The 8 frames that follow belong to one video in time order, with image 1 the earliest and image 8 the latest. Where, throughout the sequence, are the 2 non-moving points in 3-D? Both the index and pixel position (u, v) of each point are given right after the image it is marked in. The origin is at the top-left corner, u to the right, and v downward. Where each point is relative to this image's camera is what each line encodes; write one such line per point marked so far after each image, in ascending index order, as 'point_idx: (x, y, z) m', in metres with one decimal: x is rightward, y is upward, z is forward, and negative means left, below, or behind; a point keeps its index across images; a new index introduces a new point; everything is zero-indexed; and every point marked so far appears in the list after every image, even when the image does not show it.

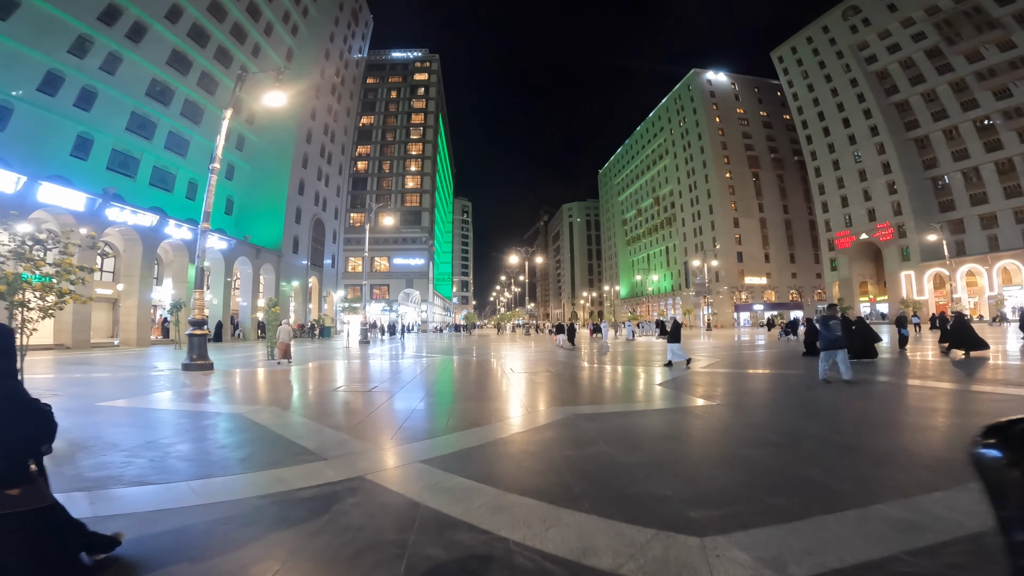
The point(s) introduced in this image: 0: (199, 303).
0: (-9.3, -0.4, +12.7) m
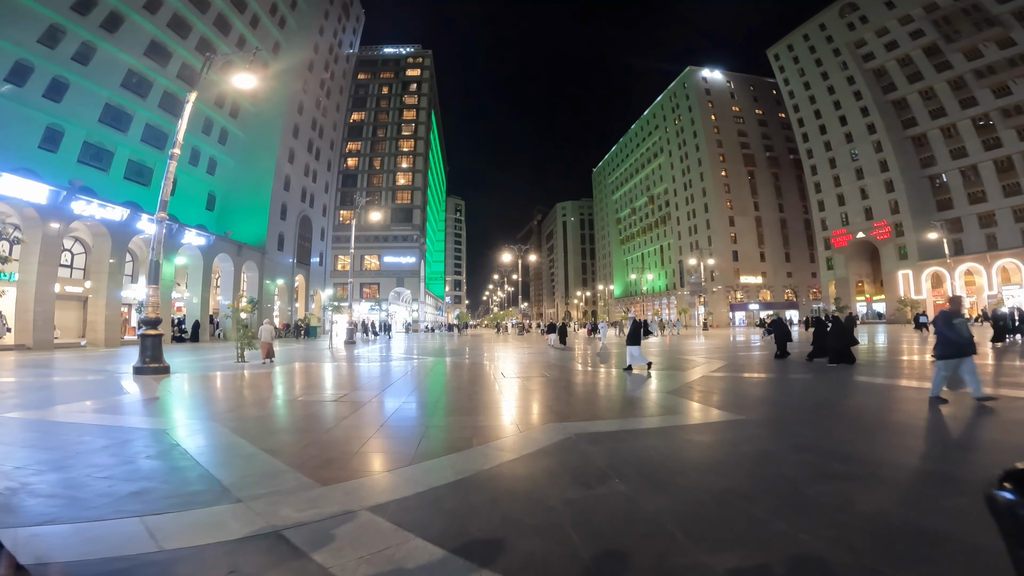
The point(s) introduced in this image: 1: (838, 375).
0: (-9.5, -0.3, +11.6) m
1: (+8.8, -2.4, +12.0) m
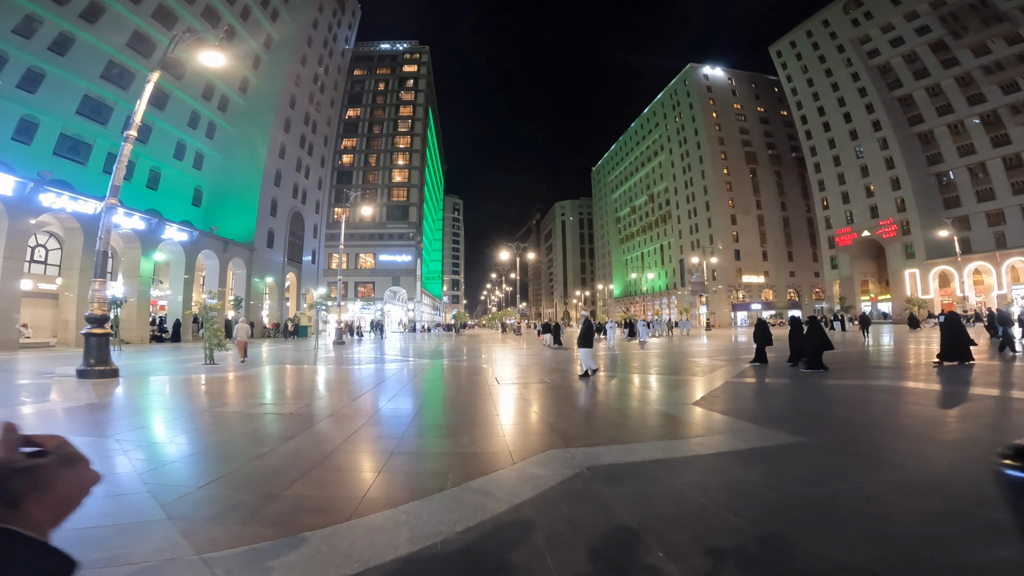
0: (-9.6, -0.2, +10.3) m
1: (+8.7, -2.3, +10.9) m
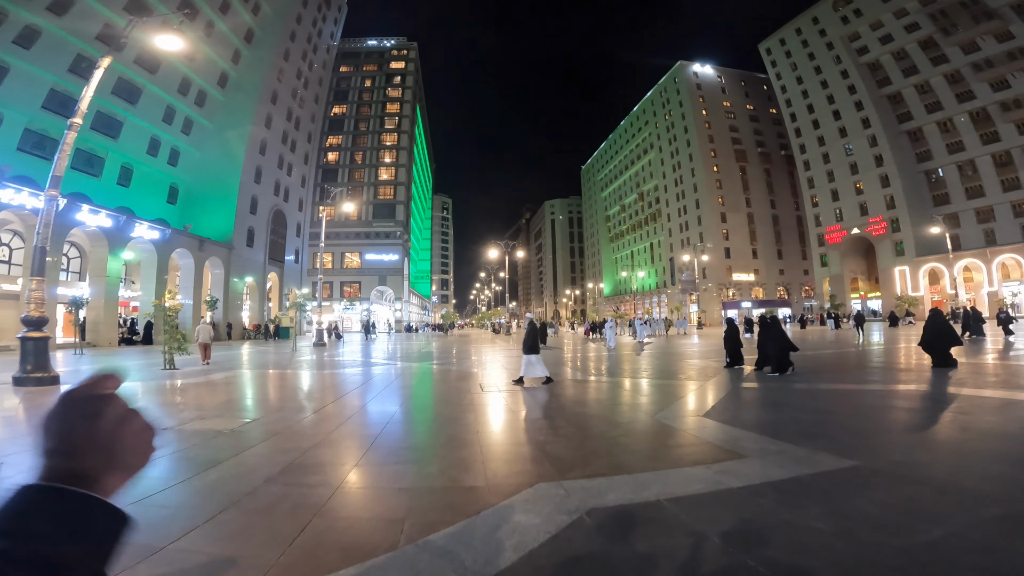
0: (-9.9, -0.2, +9.3) m
1: (+8.4, -2.2, +10.3) m
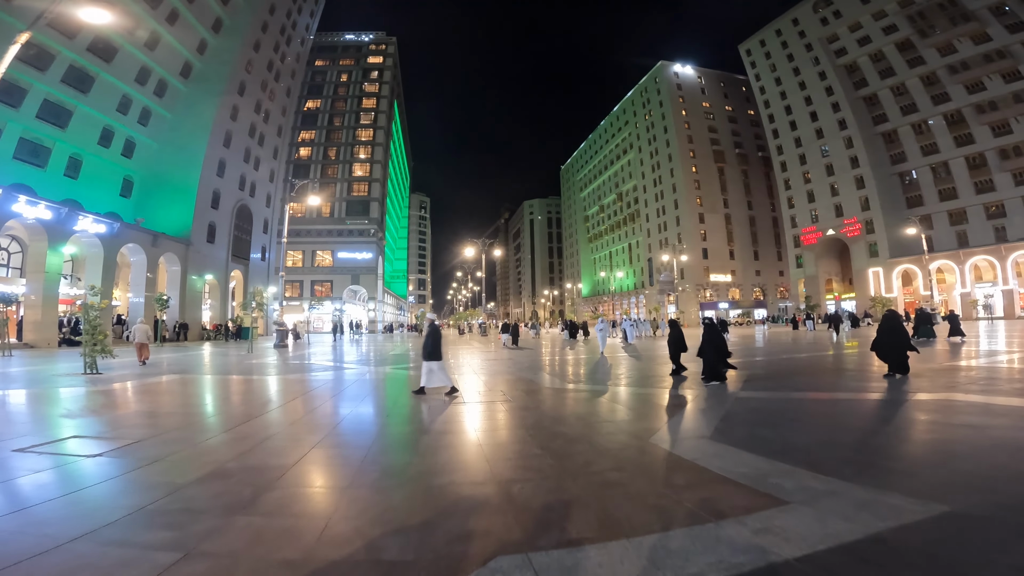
0: (-10.4, -0.1, +7.9) m
1: (+7.8, -2.1, +9.7) m
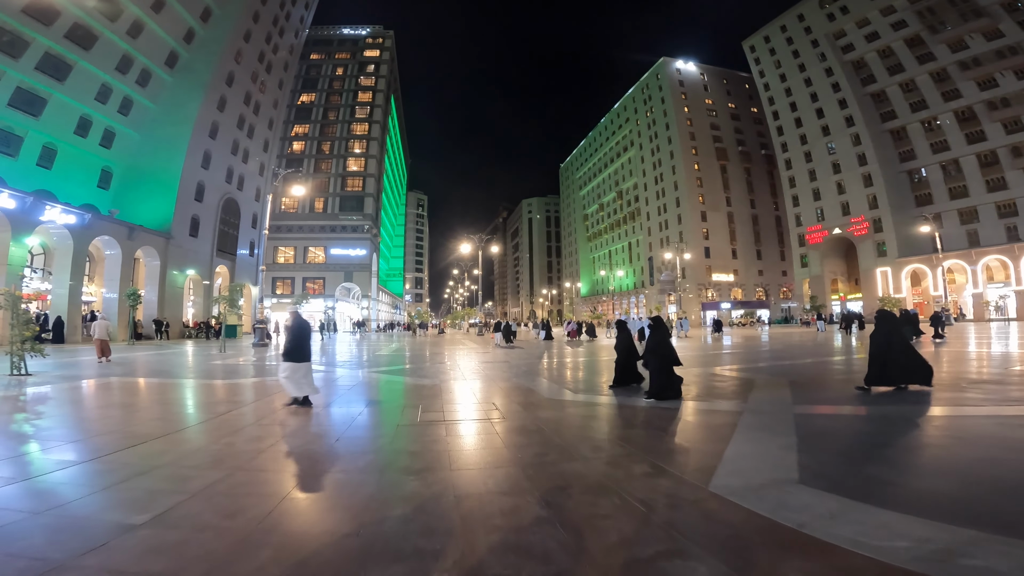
0: (-10.5, +0.1, +6.4) m
1: (+7.8, -2.0, +8.3) m
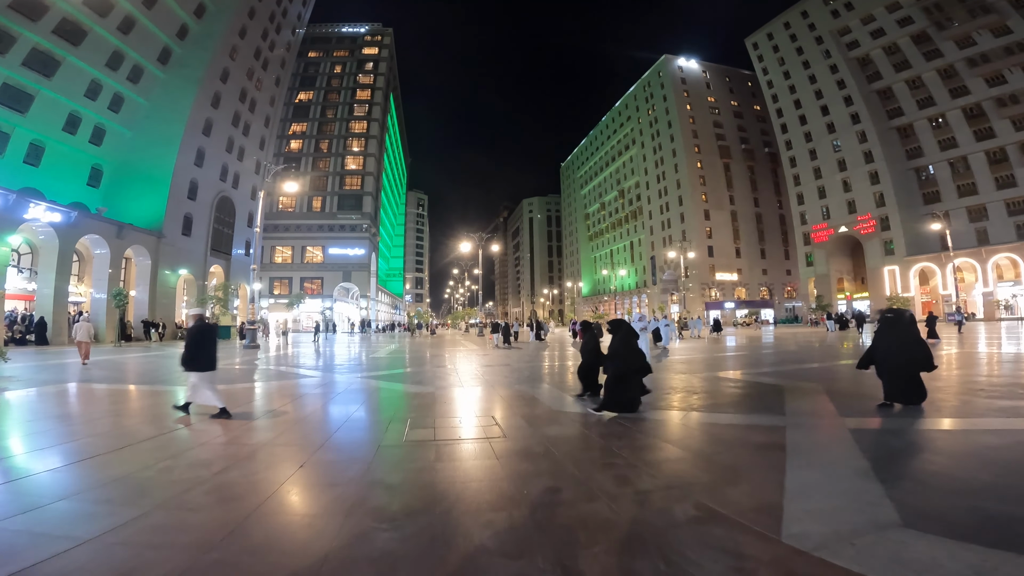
0: (-10.5, +0.1, +5.7) m
1: (+7.8, -2.0, +7.6) m
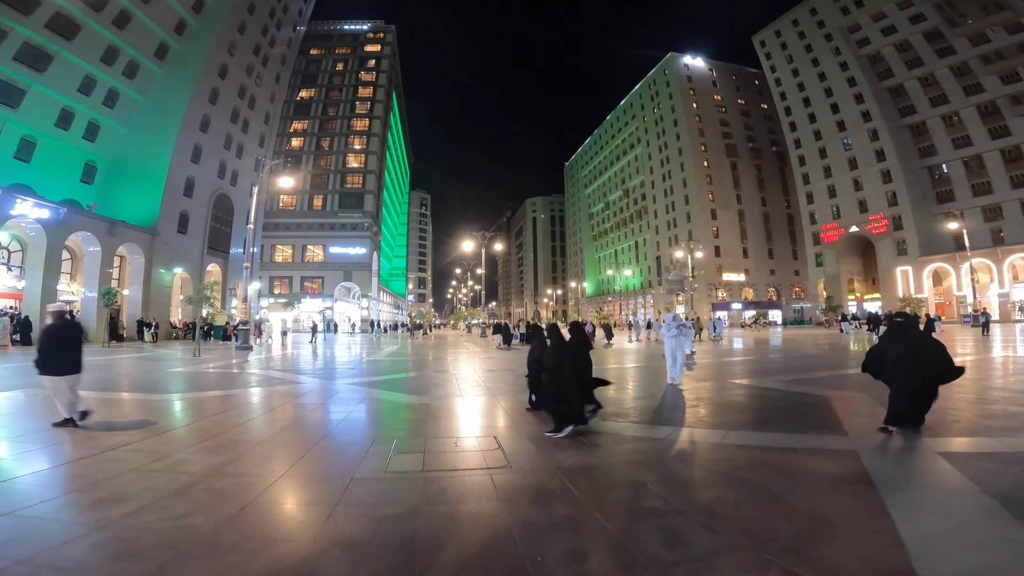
0: (-10.4, +0.2, +4.9) m
1: (+7.9, -2.0, +6.7) m
